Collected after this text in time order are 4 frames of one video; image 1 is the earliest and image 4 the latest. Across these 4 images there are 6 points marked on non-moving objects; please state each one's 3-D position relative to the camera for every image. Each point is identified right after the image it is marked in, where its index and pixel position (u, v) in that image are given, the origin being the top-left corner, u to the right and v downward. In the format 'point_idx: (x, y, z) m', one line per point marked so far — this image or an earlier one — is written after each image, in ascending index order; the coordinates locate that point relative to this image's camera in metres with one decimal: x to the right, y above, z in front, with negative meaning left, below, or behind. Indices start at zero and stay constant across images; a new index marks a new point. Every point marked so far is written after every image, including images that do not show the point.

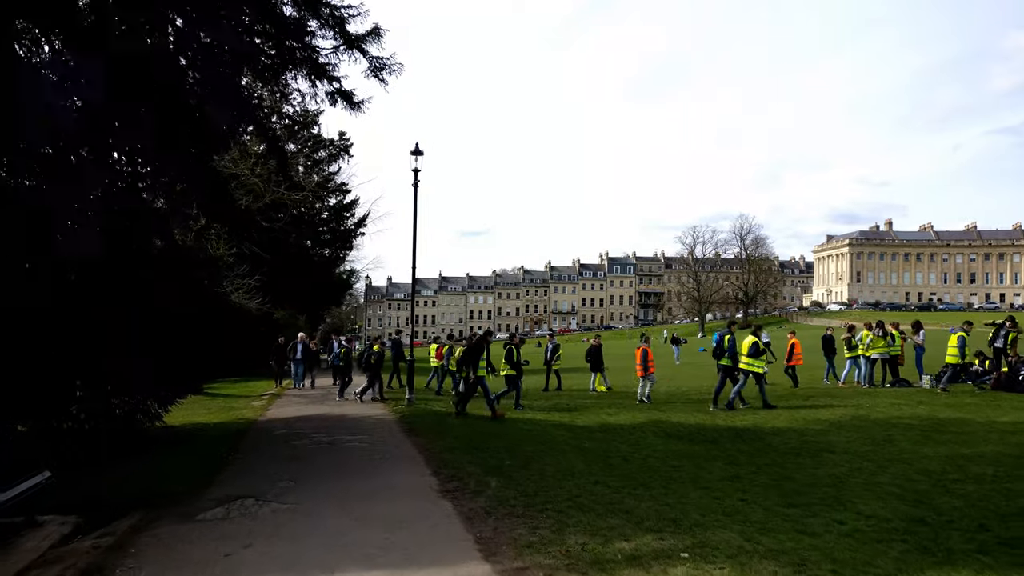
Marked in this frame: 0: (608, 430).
0: (+1.6, -2.4, +13.3) m
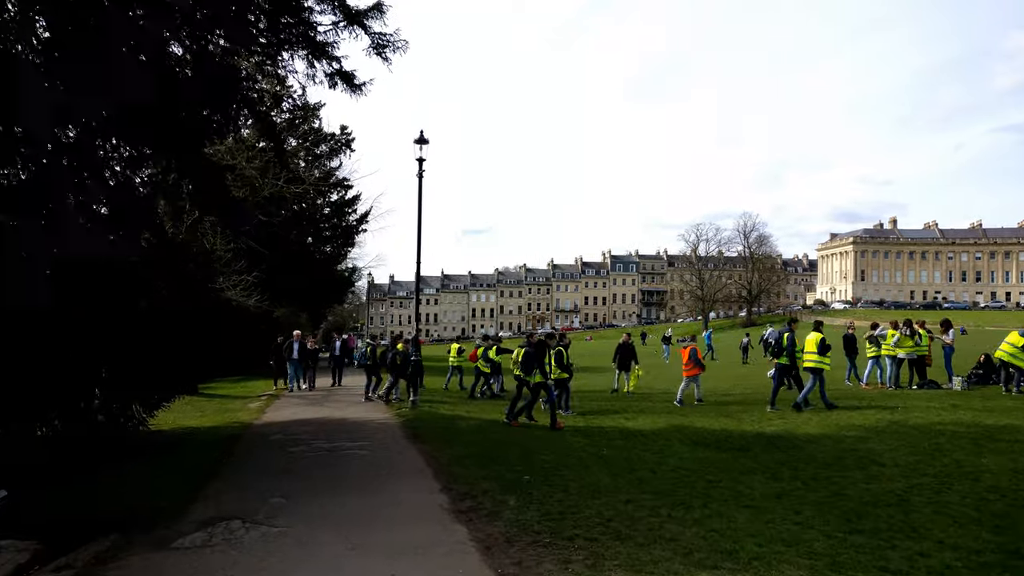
0: (+1.8, -2.3, +12.3) m
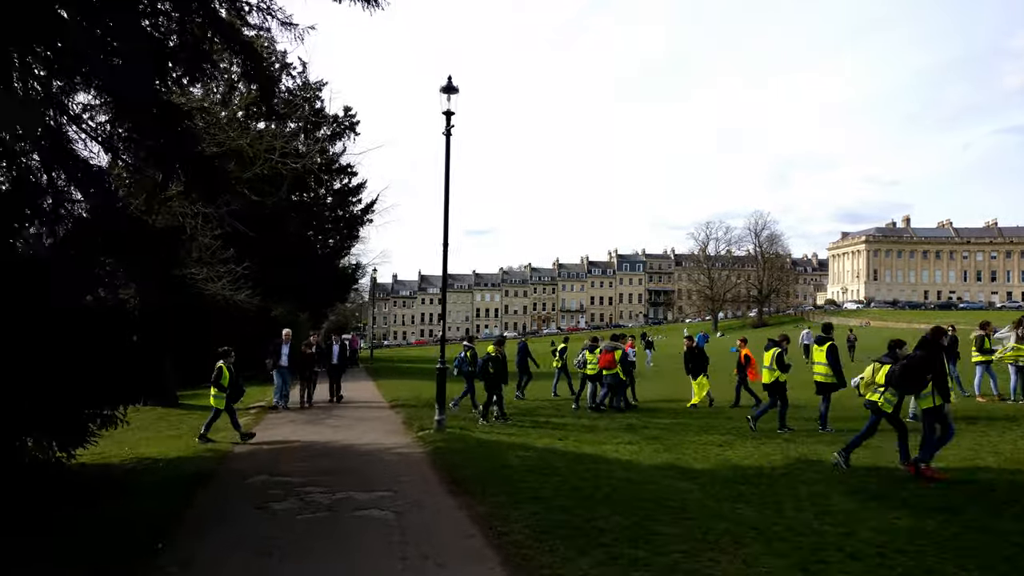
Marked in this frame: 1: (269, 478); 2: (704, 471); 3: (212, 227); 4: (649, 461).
0: (+2.7, -2.1, +8.8) m
1: (-2.8, -2.2, +9.2) m
2: (+2.3, -2.2, +9.4) m
3: (-7.1, +1.5, +18.5) m
4: (+1.8, -2.2, +10.2) m
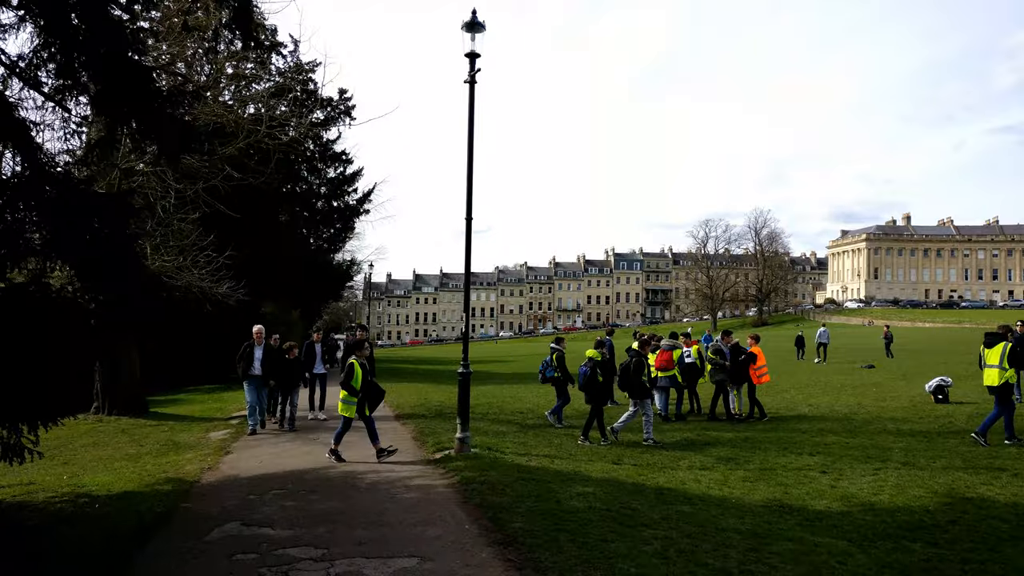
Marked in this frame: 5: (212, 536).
0: (+3.2, -1.9, +6.3) m
1: (-2.3, -2.0, +6.7) m
2: (+2.8, -2.0, +6.9) m
3: (-6.6, +1.7, +16.0) m
4: (+2.3, -2.0, +7.7) m
5: (-2.5, -2.1, +6.5) m
